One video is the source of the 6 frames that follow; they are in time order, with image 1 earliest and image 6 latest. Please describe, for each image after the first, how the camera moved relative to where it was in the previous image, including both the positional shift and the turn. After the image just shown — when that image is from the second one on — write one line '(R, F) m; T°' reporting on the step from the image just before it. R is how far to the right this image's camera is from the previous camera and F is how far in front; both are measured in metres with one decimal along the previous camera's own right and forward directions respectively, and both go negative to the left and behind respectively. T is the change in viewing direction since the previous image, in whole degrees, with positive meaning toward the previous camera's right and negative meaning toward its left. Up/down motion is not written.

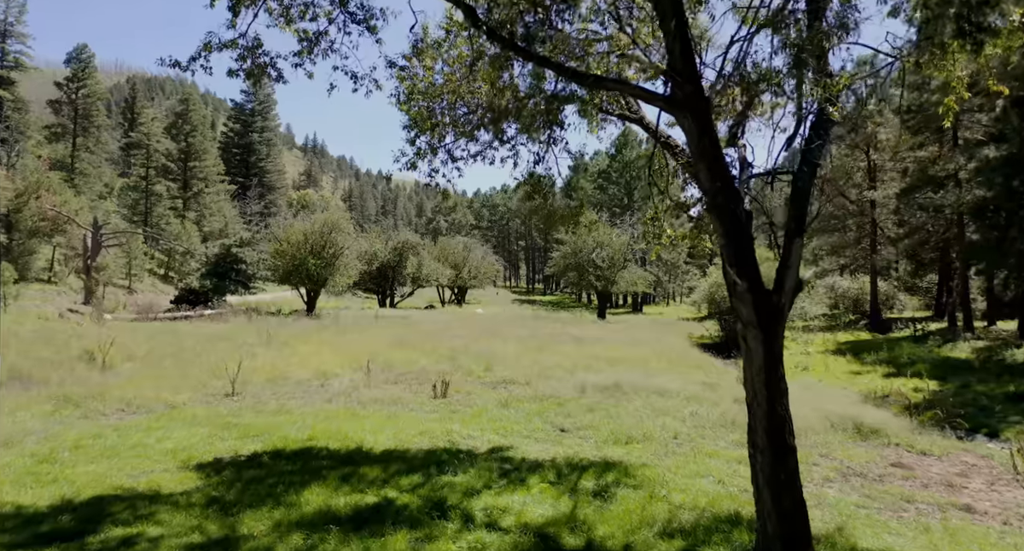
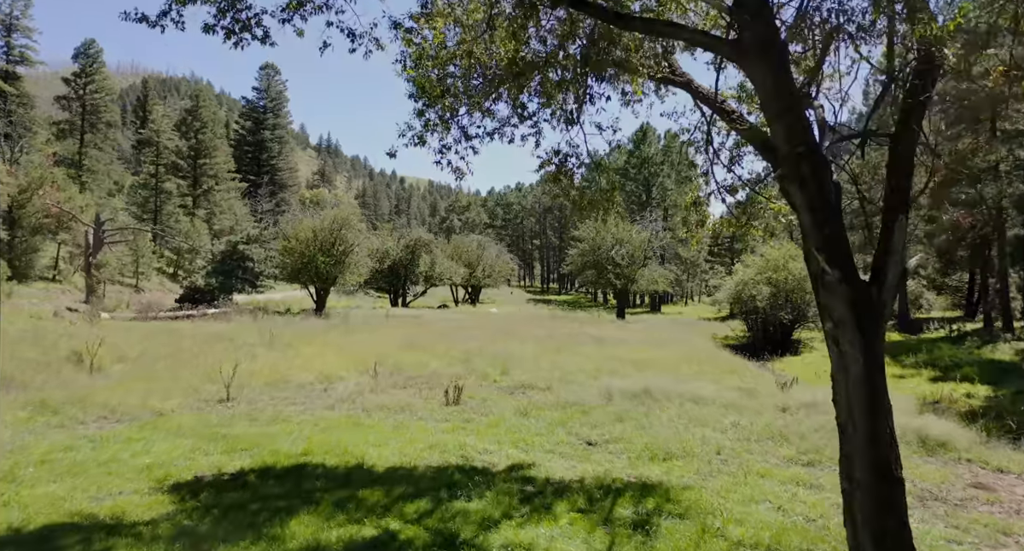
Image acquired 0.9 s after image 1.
(-0.1, +1.6) m; -1°
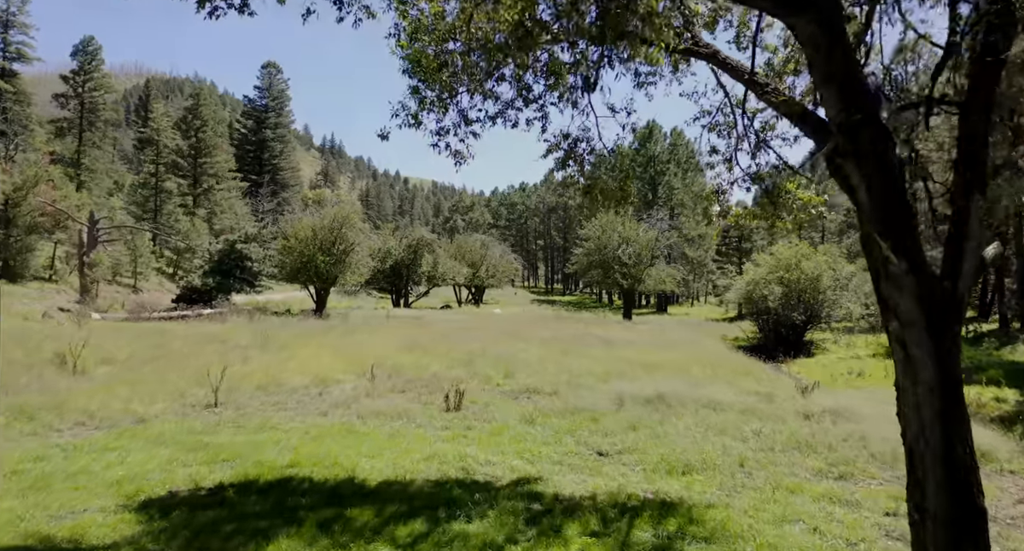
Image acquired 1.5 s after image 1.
(0.0, +1.0) m; 0°
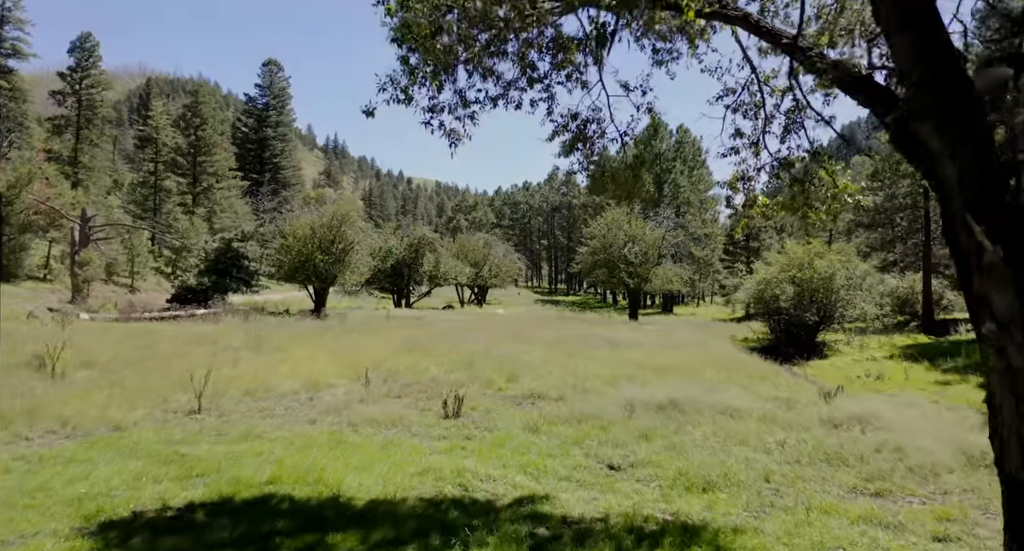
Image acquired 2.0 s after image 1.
(0.0, +1.0) m; 0°
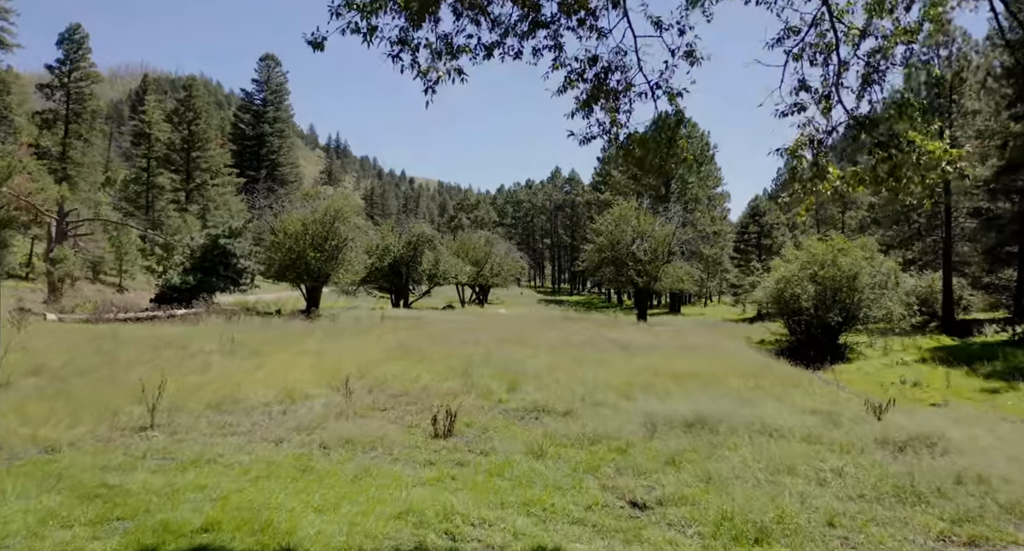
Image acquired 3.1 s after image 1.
(0.0, +2.0) m; 0°
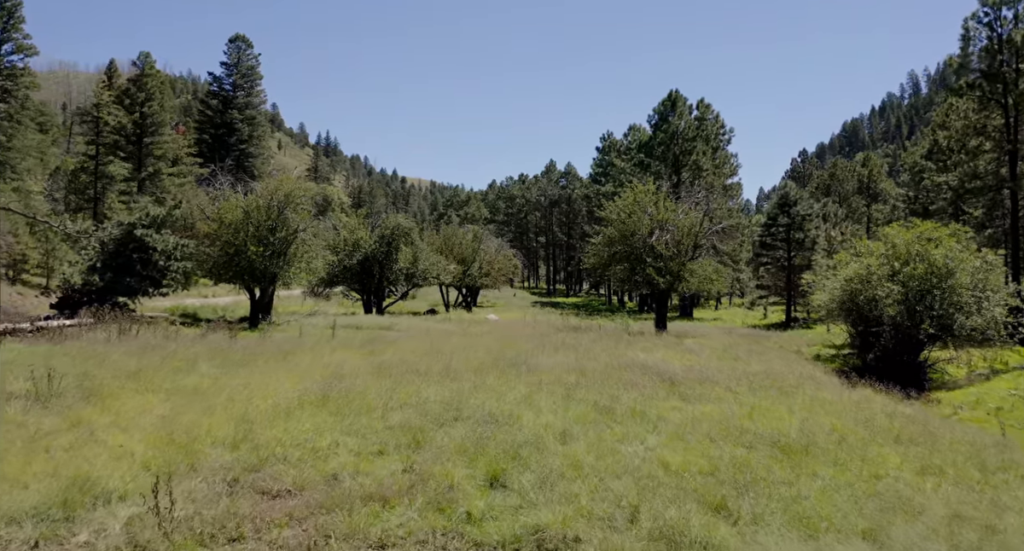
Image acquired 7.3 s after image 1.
(+0.1, +7.1) m; +1°
